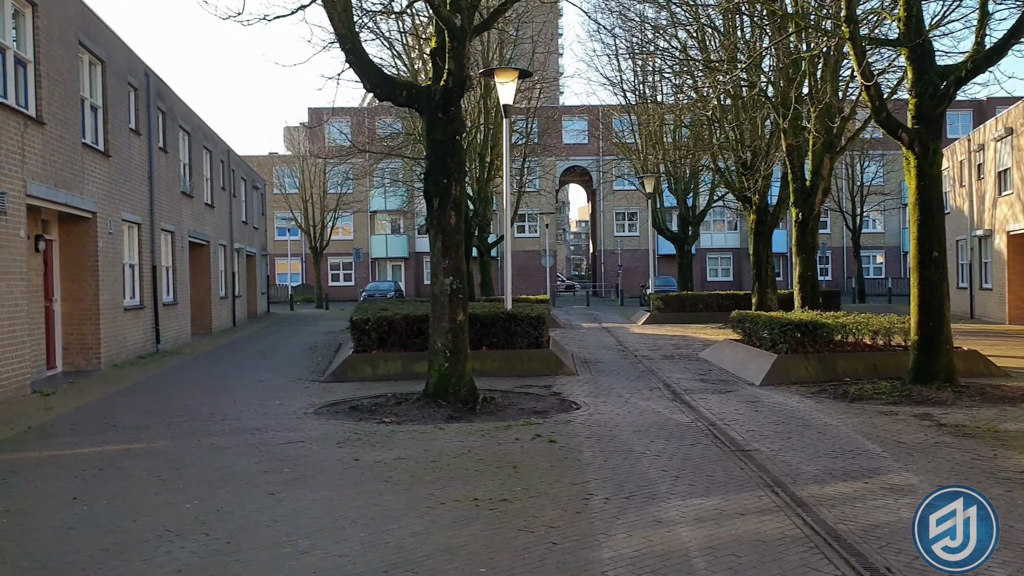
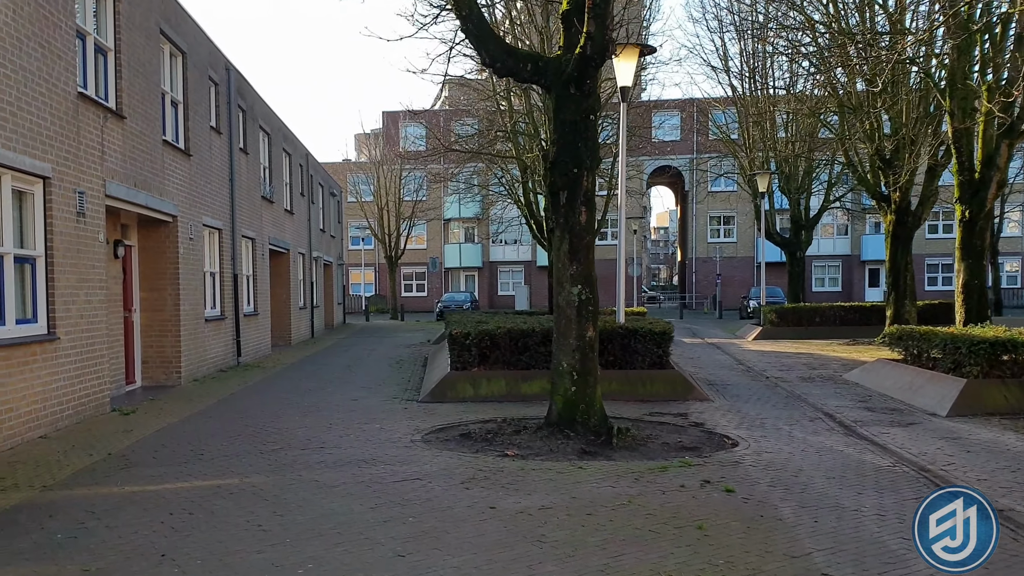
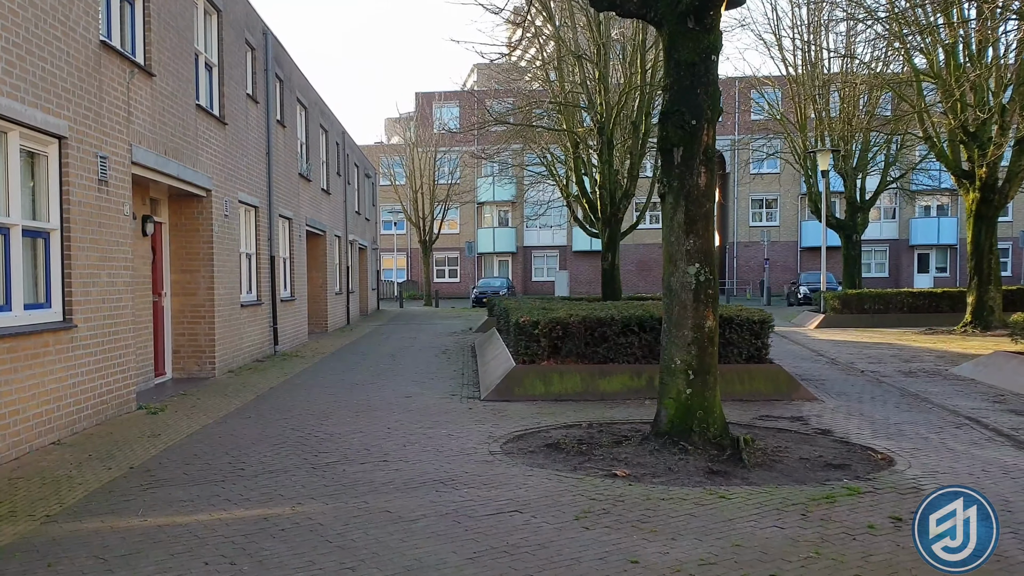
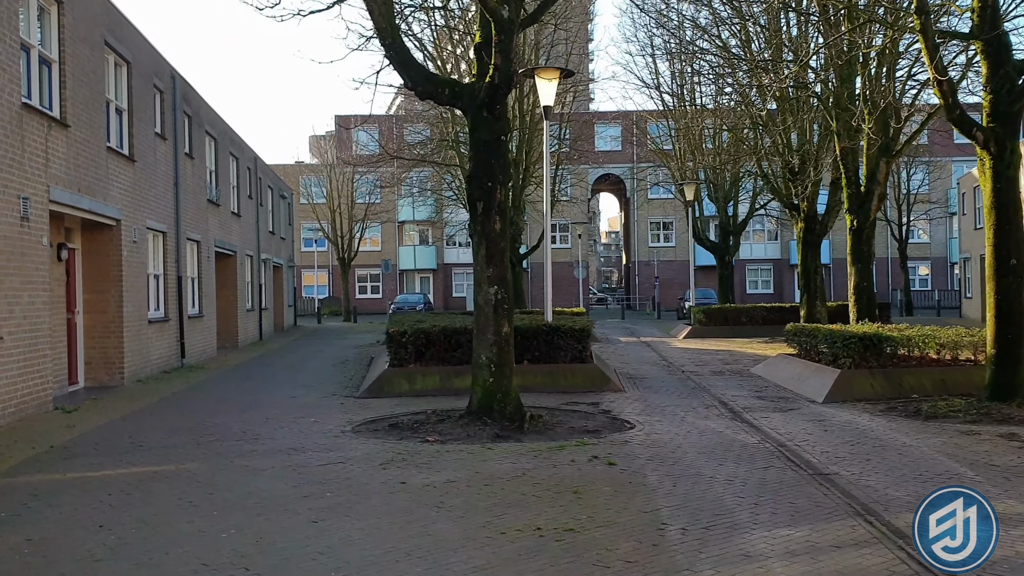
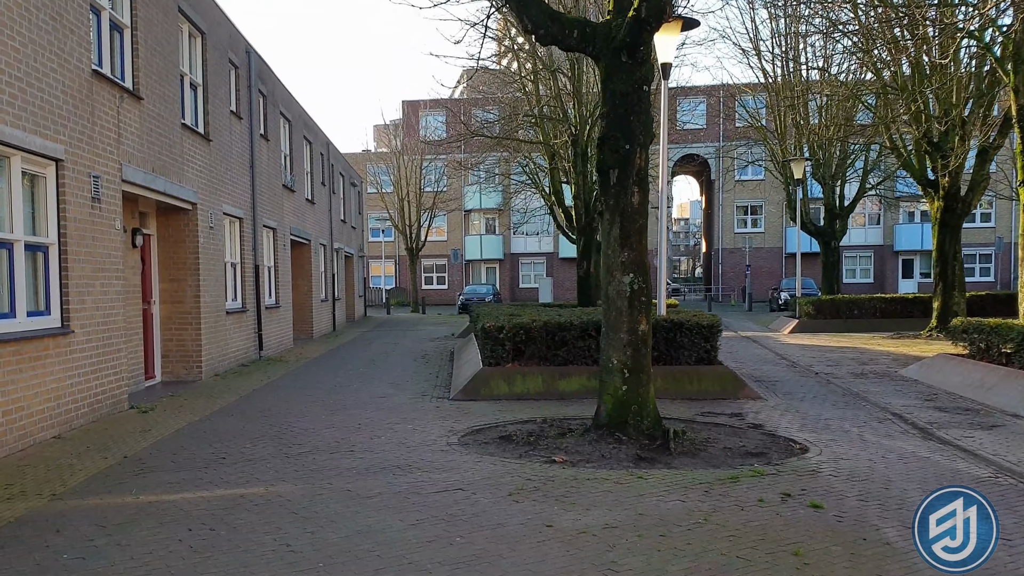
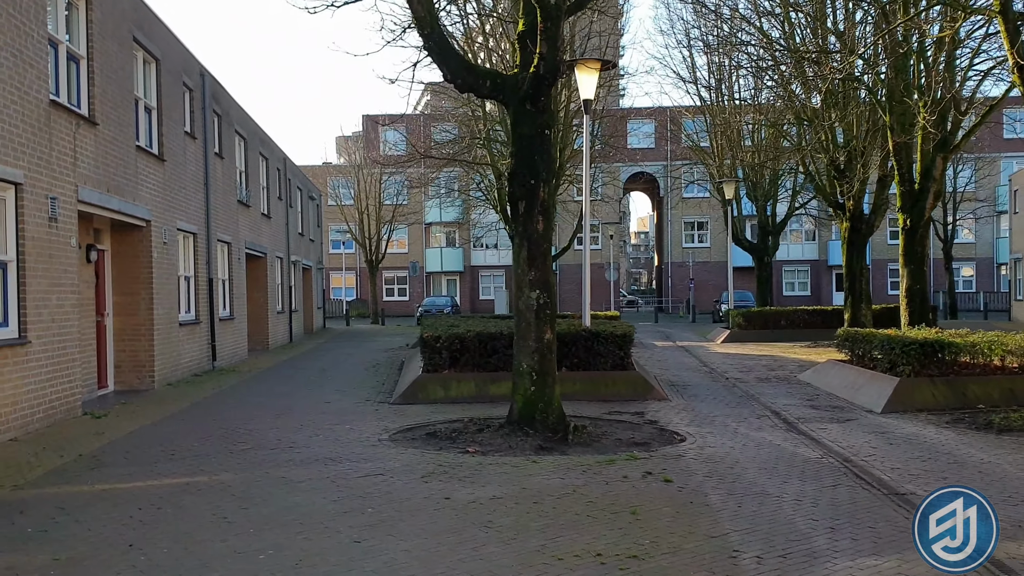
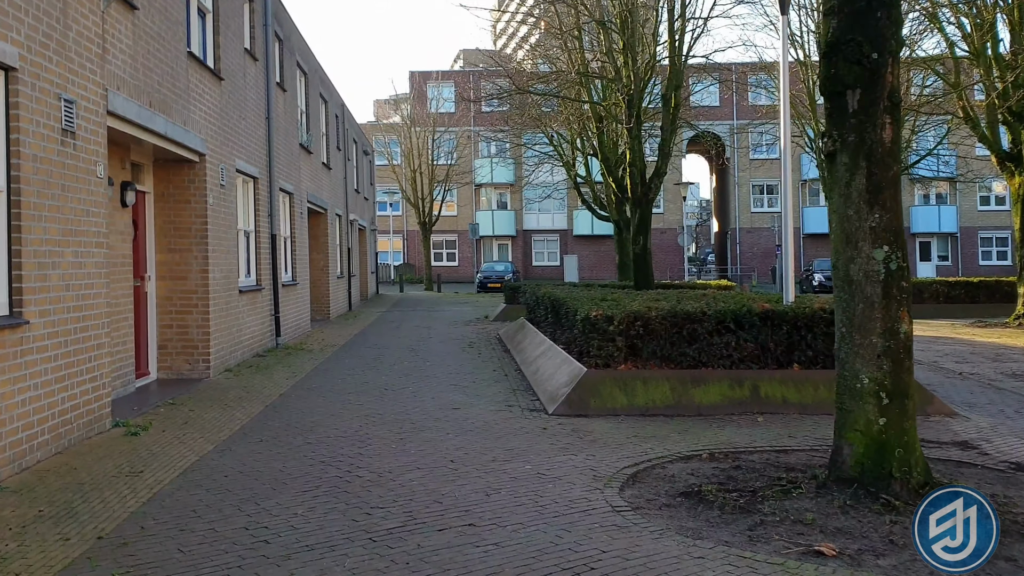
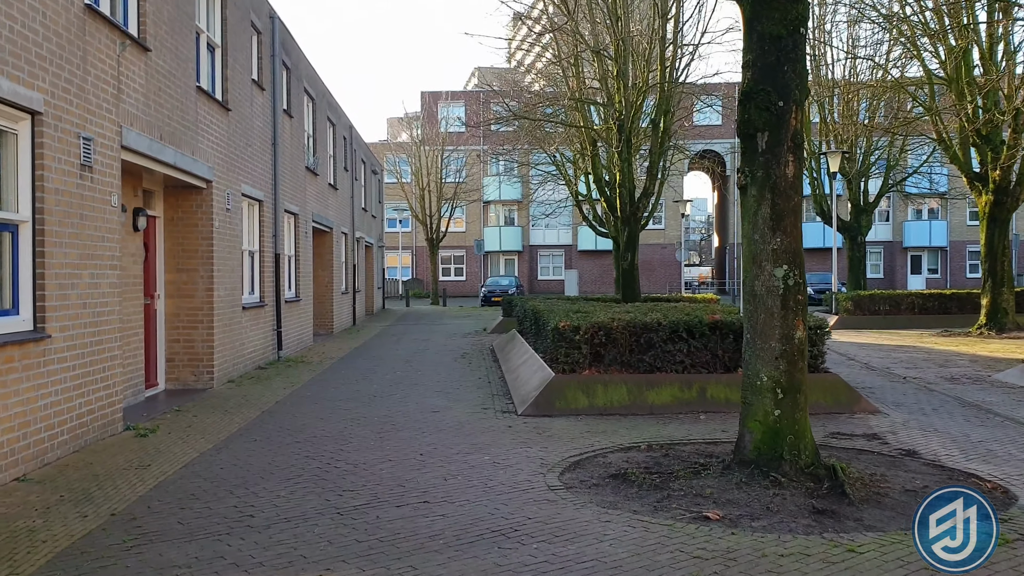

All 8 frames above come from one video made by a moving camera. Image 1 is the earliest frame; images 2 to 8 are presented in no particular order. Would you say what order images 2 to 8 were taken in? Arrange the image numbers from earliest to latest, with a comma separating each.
4, 6, 2, 5, 3, 8, 7
